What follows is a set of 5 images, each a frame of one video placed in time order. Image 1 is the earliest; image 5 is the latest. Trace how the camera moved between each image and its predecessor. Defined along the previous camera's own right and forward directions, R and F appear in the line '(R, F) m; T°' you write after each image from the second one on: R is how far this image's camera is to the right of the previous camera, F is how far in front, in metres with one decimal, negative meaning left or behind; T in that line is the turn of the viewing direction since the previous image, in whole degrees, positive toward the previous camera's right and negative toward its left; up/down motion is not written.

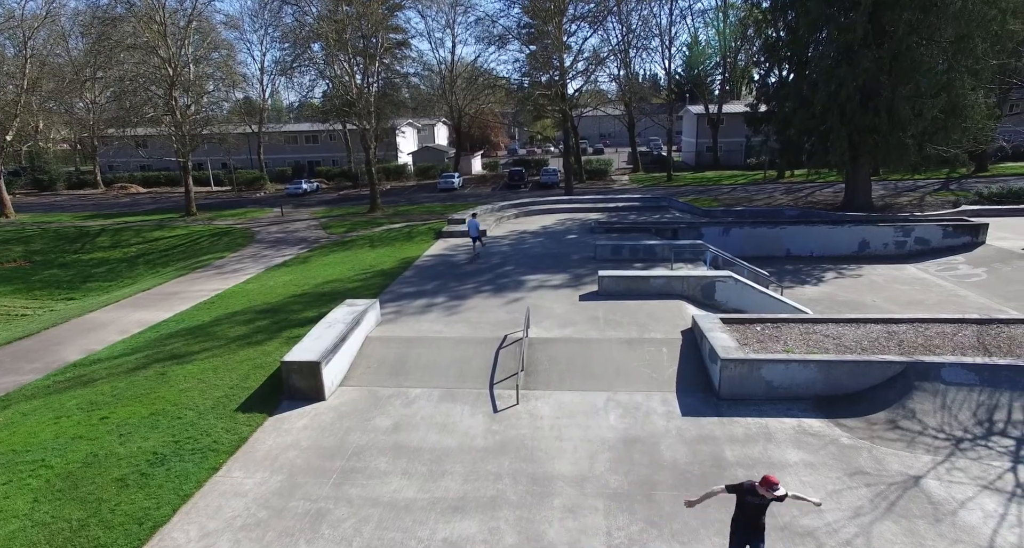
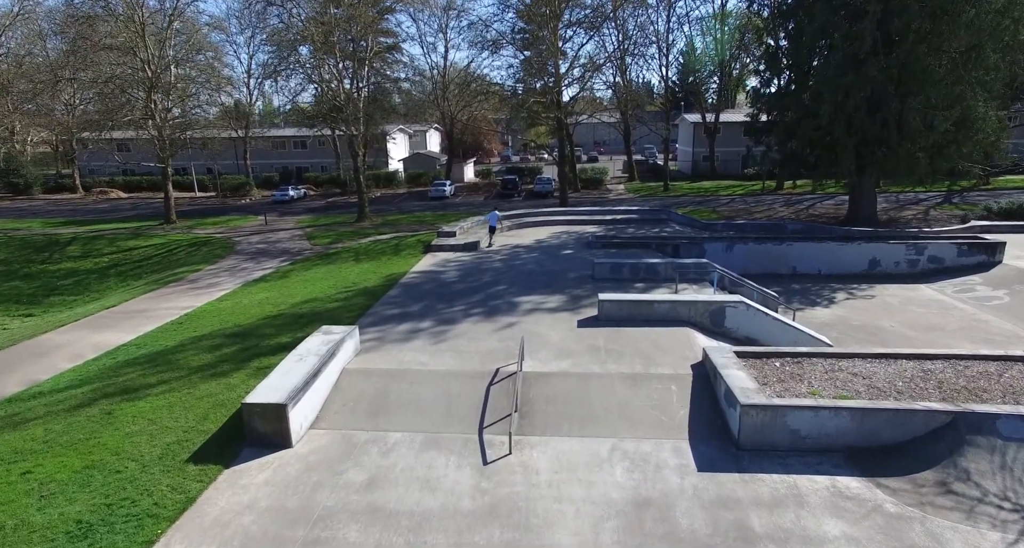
(0.0, +1.0) m; +1°
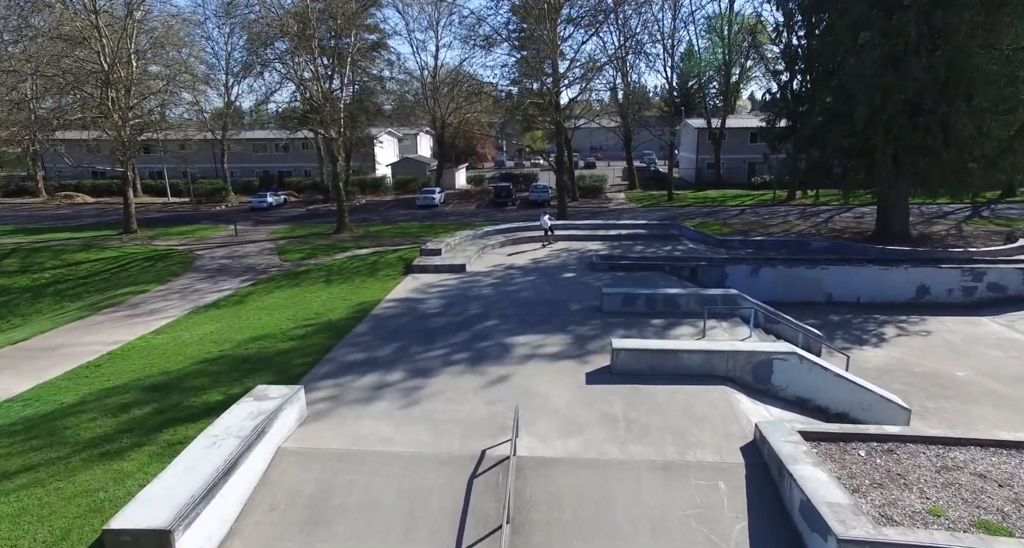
(0.0, +2.3) m; +1°
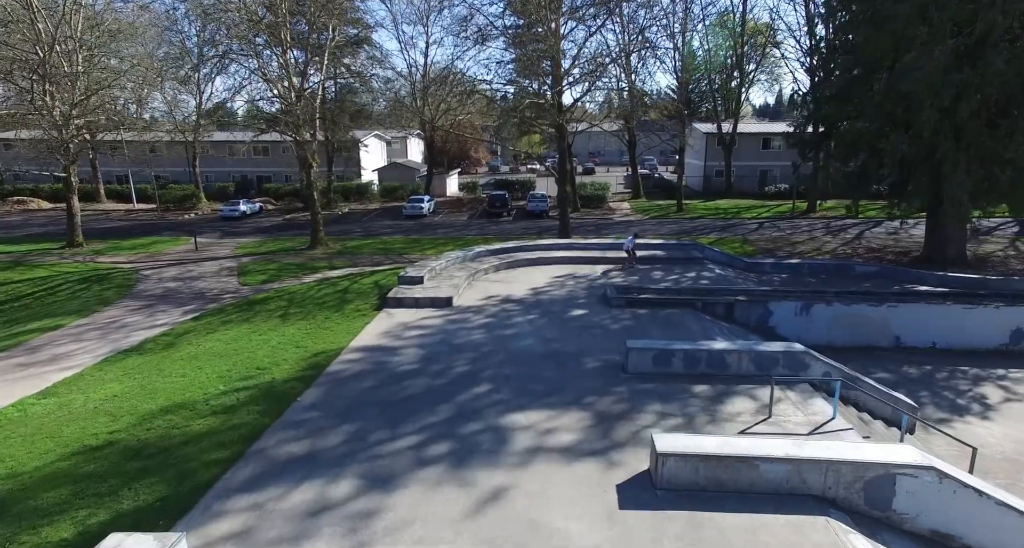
(-0.1, +2.8) m; +1°
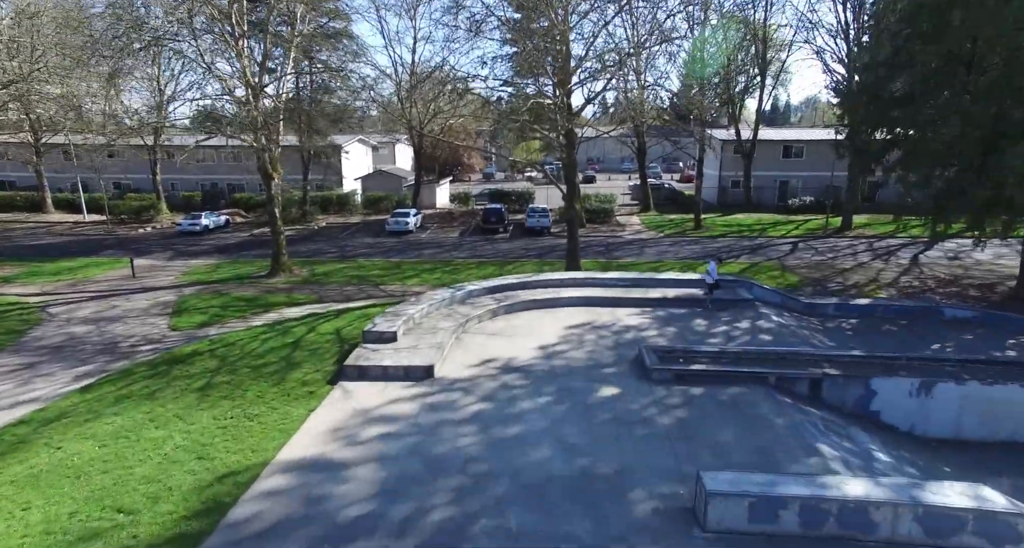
(-0.2, +3.6) m; +1°
